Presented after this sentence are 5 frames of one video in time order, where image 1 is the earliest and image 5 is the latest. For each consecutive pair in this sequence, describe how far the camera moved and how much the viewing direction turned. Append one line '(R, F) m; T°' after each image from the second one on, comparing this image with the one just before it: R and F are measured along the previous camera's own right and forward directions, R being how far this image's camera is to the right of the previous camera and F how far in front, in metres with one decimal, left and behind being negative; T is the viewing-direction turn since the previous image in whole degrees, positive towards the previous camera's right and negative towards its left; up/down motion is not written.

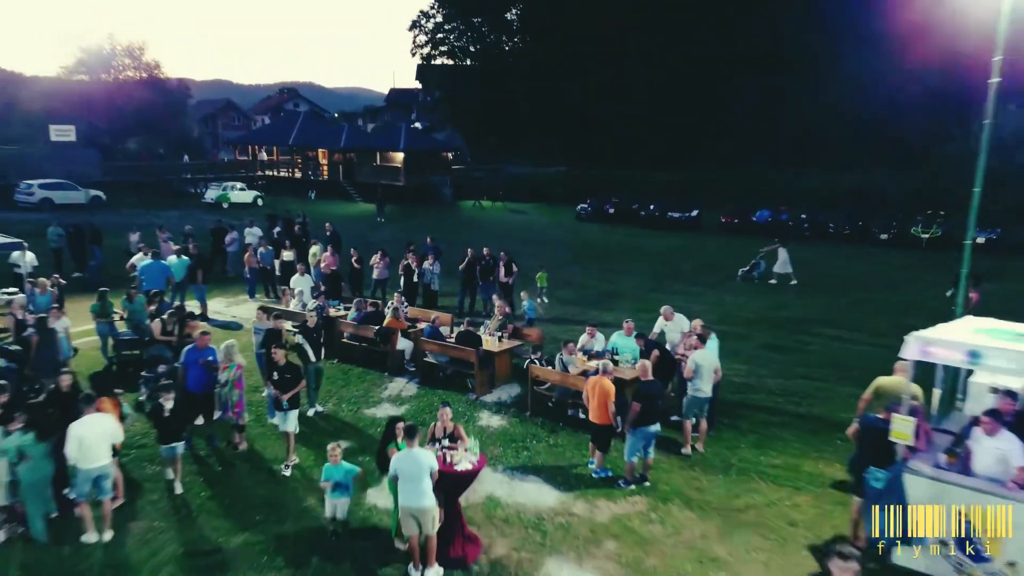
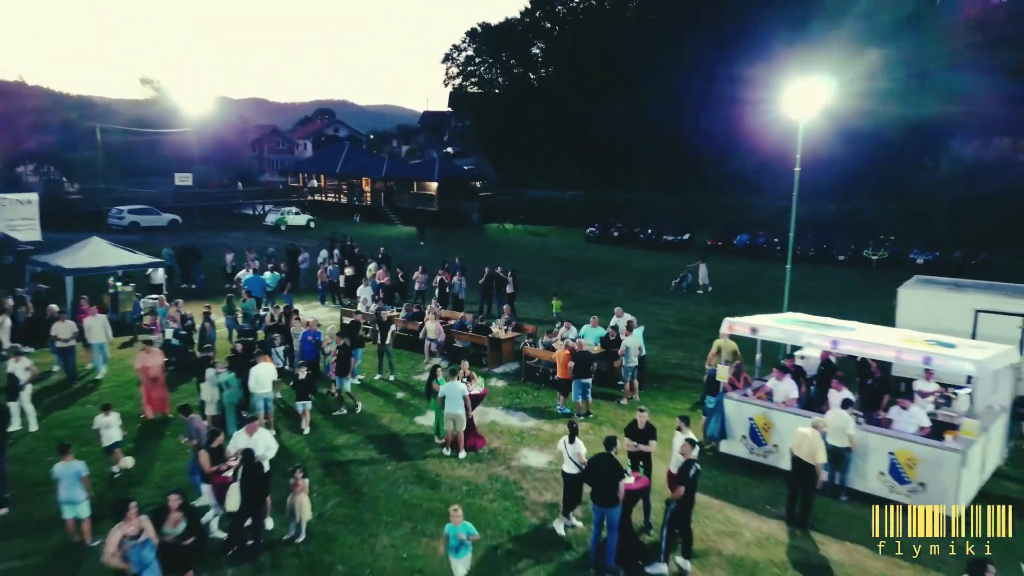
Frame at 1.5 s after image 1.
(+0.5, -4.4) m; -2°
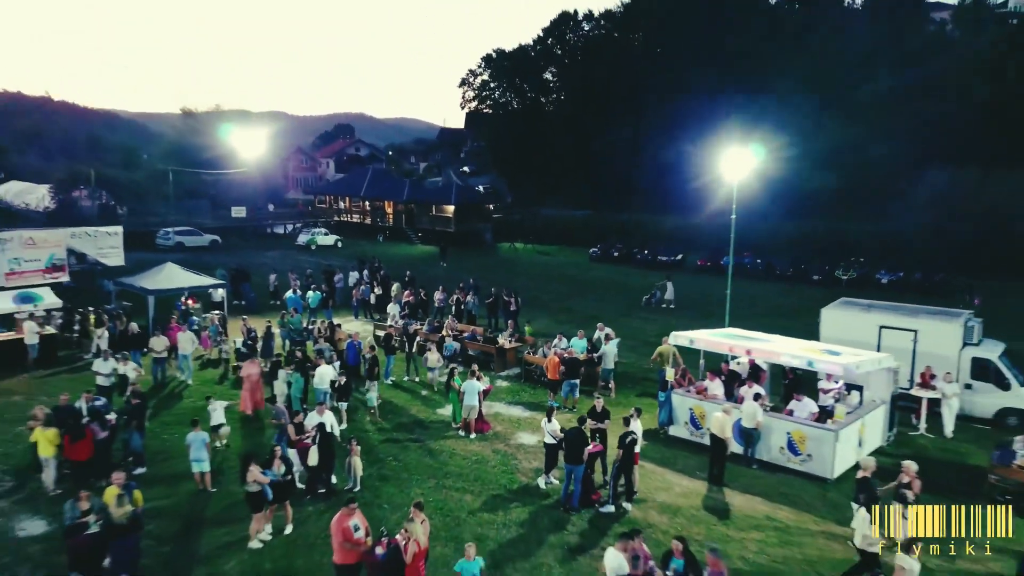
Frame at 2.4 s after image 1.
(+0.3, -3.2) m; -1°
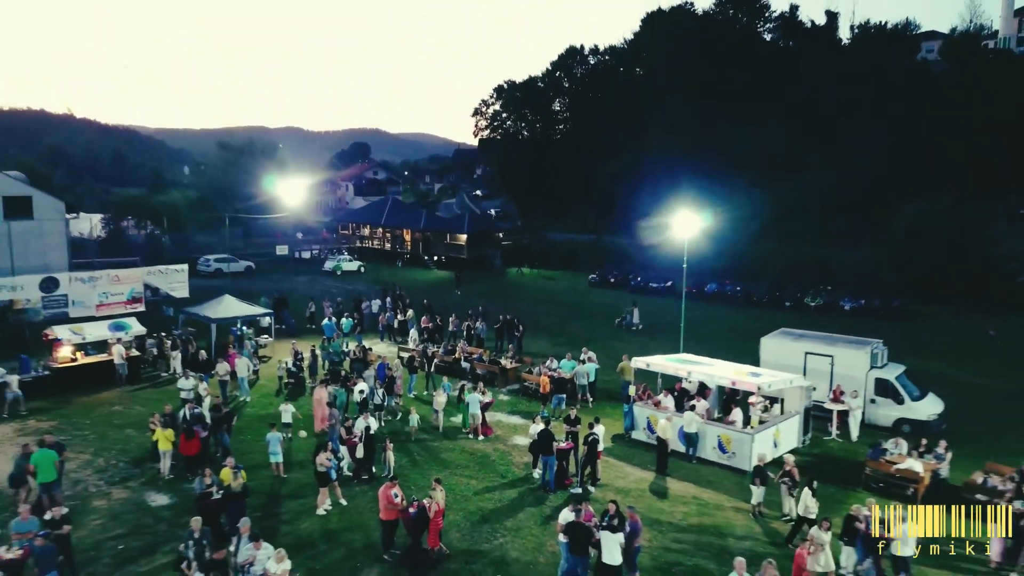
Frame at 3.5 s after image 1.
(+0.4, -3.7) m; -1°
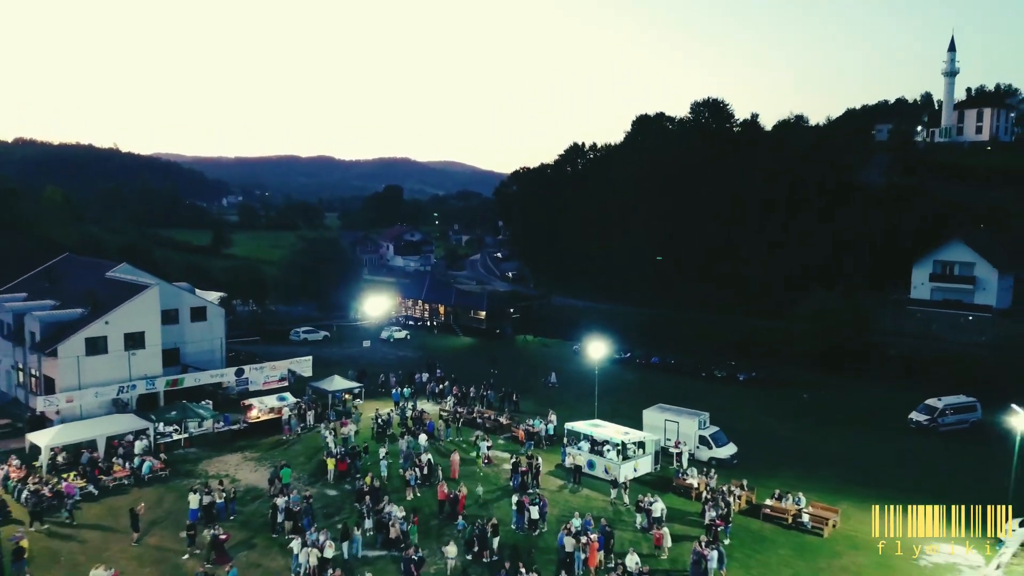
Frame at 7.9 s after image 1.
(+1.5, -15.0) m; -2°
